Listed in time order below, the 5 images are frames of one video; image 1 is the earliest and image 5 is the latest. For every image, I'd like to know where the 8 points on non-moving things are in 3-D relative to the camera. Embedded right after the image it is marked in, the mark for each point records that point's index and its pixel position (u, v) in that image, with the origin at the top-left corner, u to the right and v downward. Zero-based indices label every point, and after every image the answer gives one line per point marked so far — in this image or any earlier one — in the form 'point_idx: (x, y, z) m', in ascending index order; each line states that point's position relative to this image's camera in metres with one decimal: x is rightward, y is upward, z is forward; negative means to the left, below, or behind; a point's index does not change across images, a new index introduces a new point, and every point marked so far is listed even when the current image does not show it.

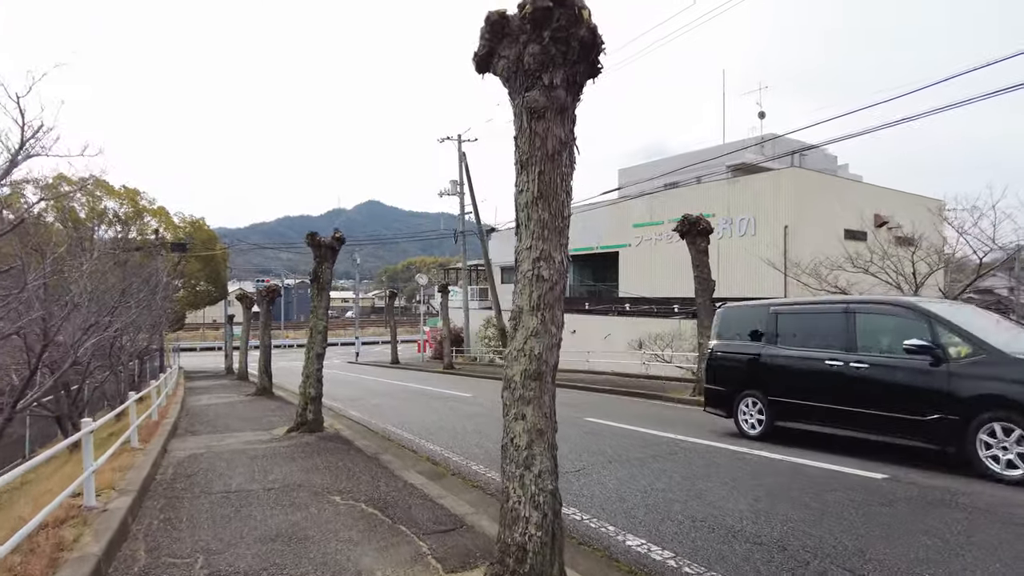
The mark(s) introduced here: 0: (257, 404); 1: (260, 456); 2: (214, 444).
0: (-4.8, -2.2, +12.4) m
1: (-2.6, -1.7, +6.8) m
2: (-3.4, -1.8, +7.6) m
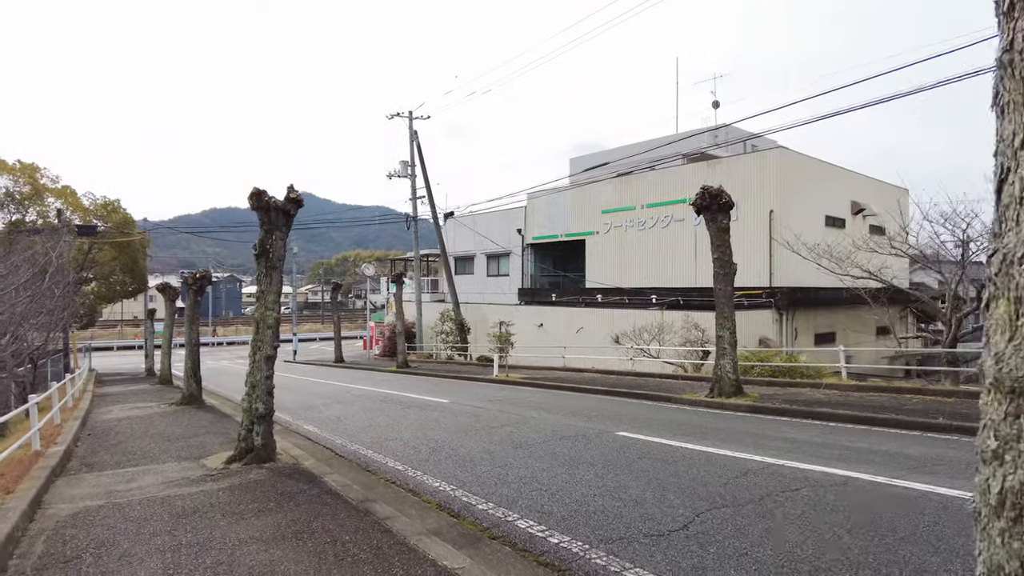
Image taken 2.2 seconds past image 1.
0: (-5.0, -2.0, +9.9) m
1: (-2.2, -1.5, +4.5) m
2: (-3.1, -1.6, +5.2) m
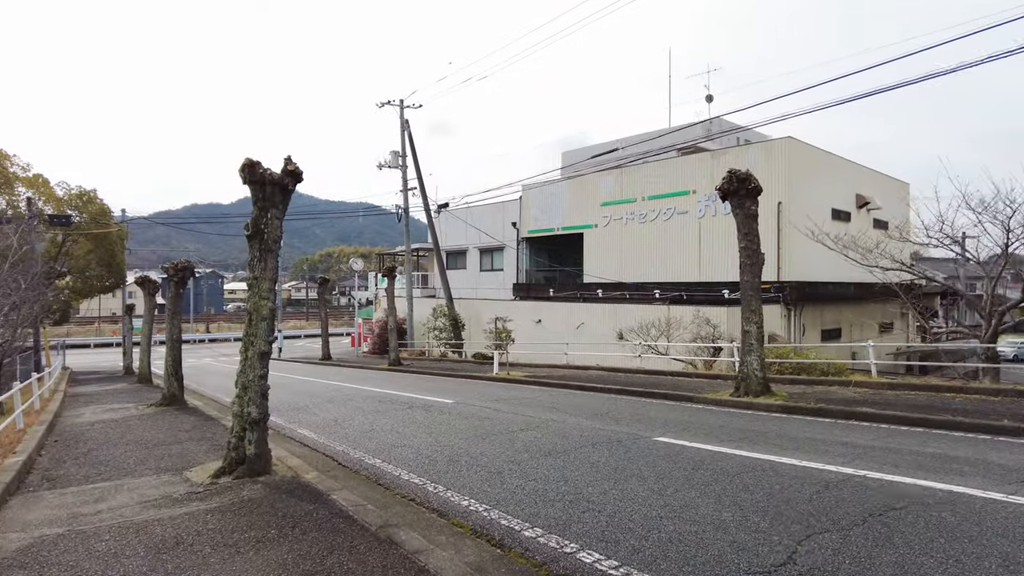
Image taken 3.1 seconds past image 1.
0: (-4.8, -1.8, +9.0) m
1: (-1.9, -1.4, +3.7) m
2: (-2.8, -1.5, +4.4) m
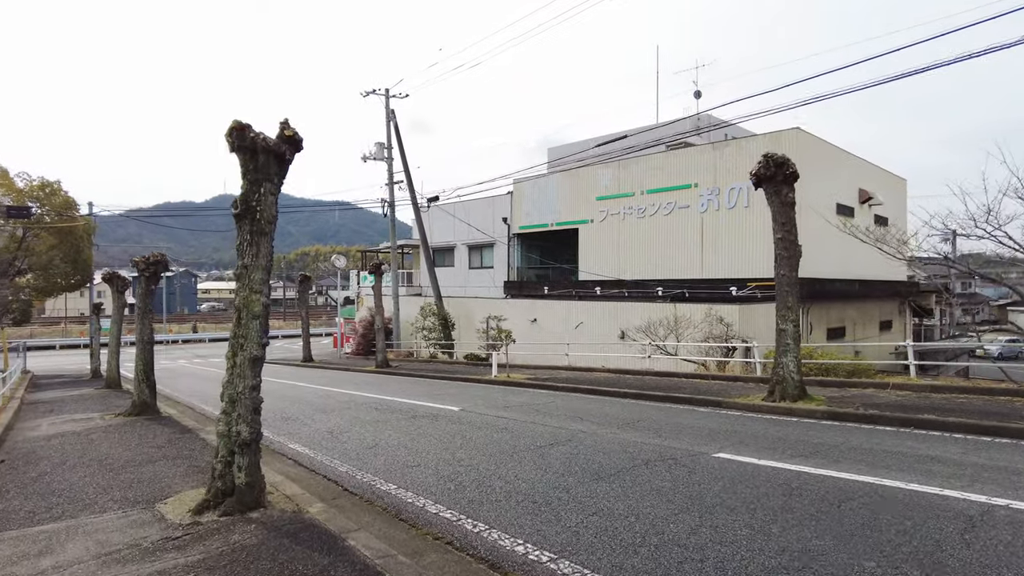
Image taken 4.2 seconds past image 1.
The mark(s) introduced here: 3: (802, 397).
0: (-4.6, -1.8, +7.9) m
1: (-1.5, -1.4, +2.6) m
2: (-2.5, -1.4, +3.3) m
3: (+3.9, -1.5, +8.8) m
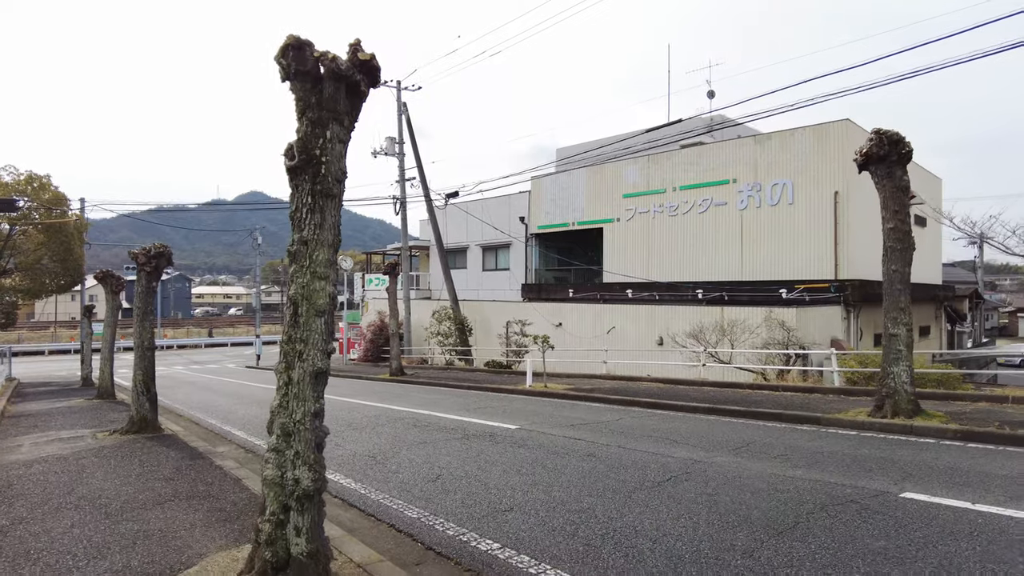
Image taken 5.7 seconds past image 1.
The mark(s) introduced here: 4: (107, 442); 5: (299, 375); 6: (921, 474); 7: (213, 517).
0: (-3.8, -1.7, +6.5) m
1: (-0.7, -1.3, +1.3) m
2: (-1.6, -1.3, +2.0) m
3: (+4.7, -1.4, +7.5) m
4: (-4.9, -1.9, +7.9) m
5: (-1.0, -0.4, +3.0) m
6: (+3.1, -1.4, +4.9) m
7: (-2.0, -1.5, +4.2) m
